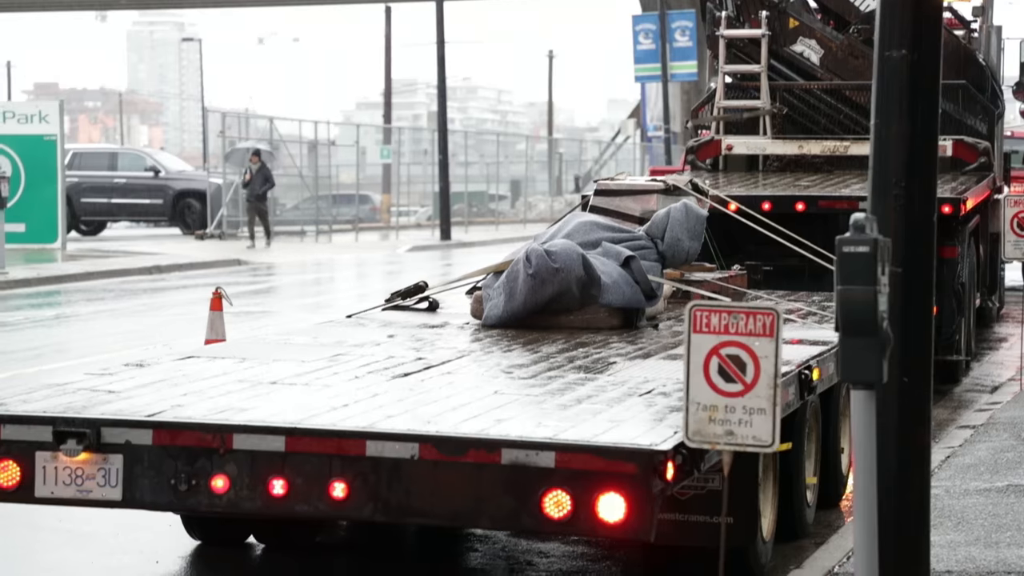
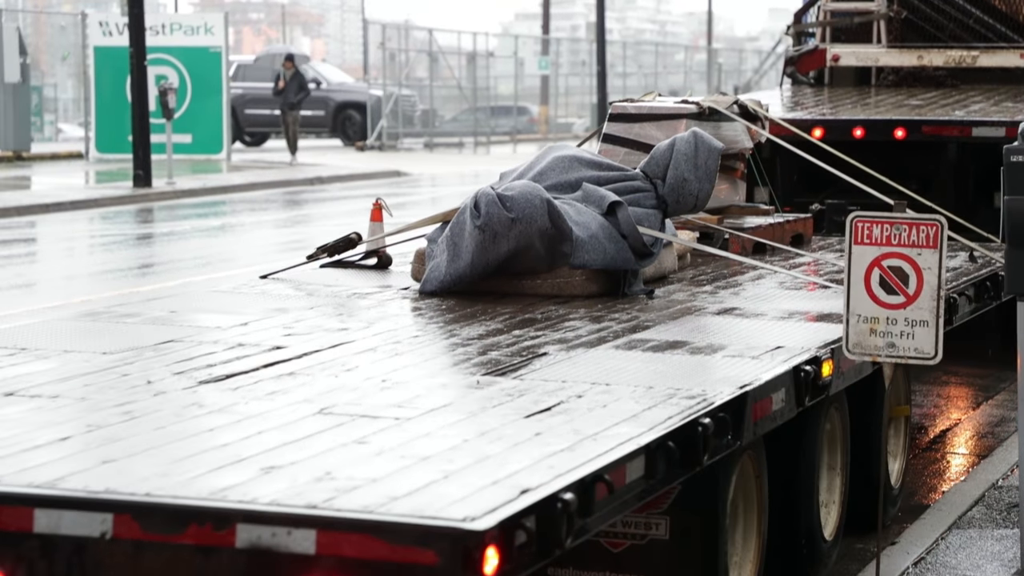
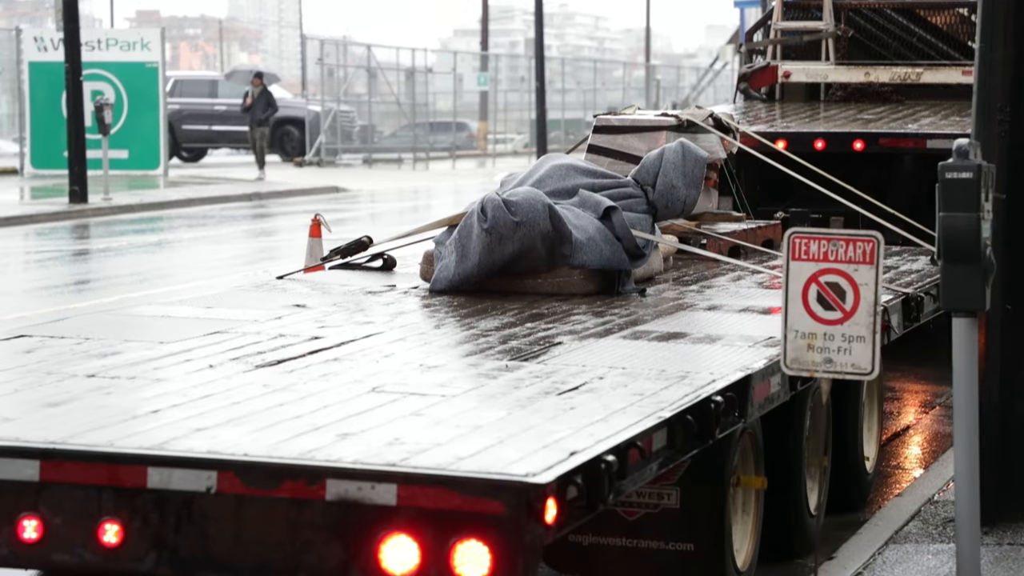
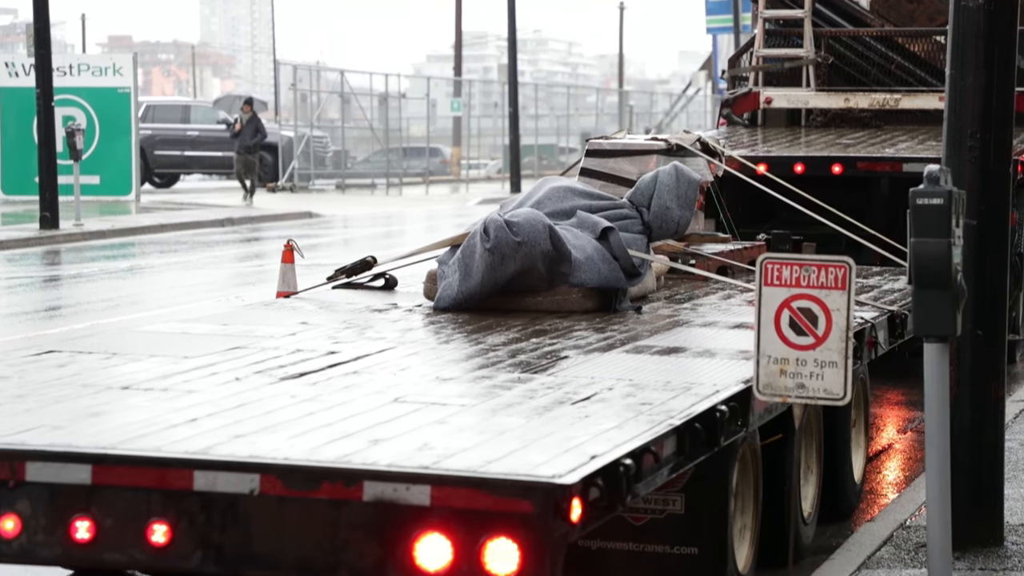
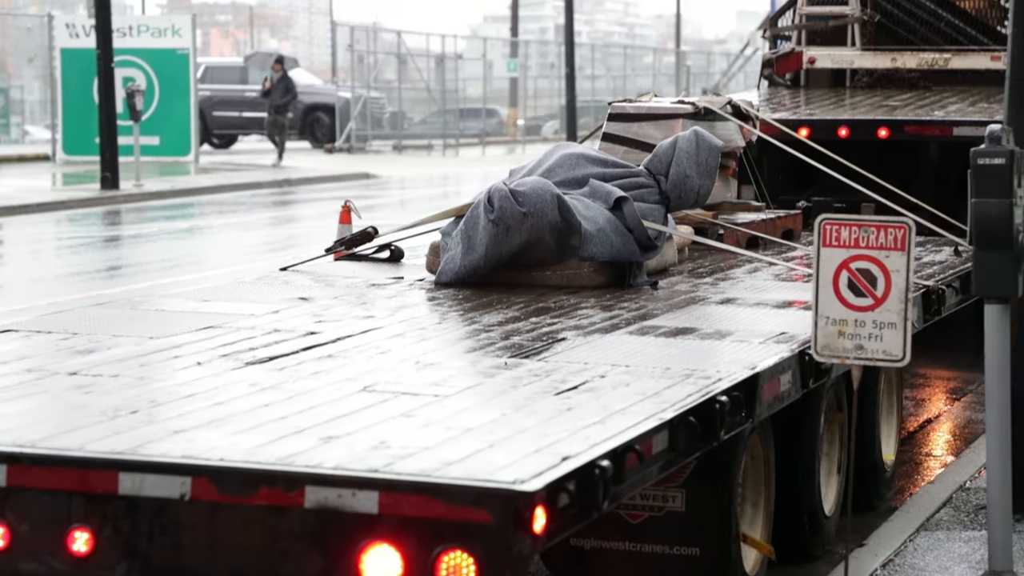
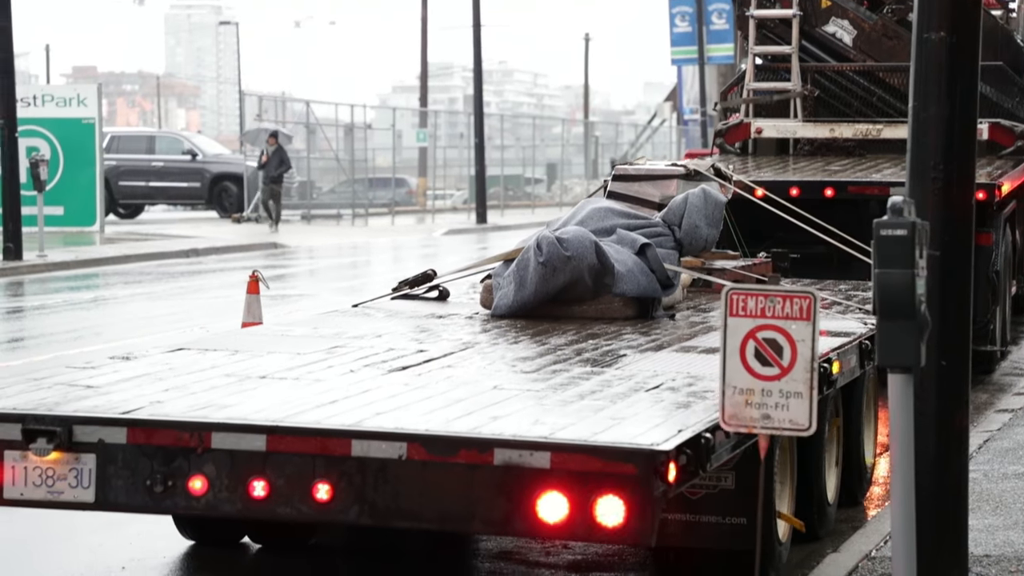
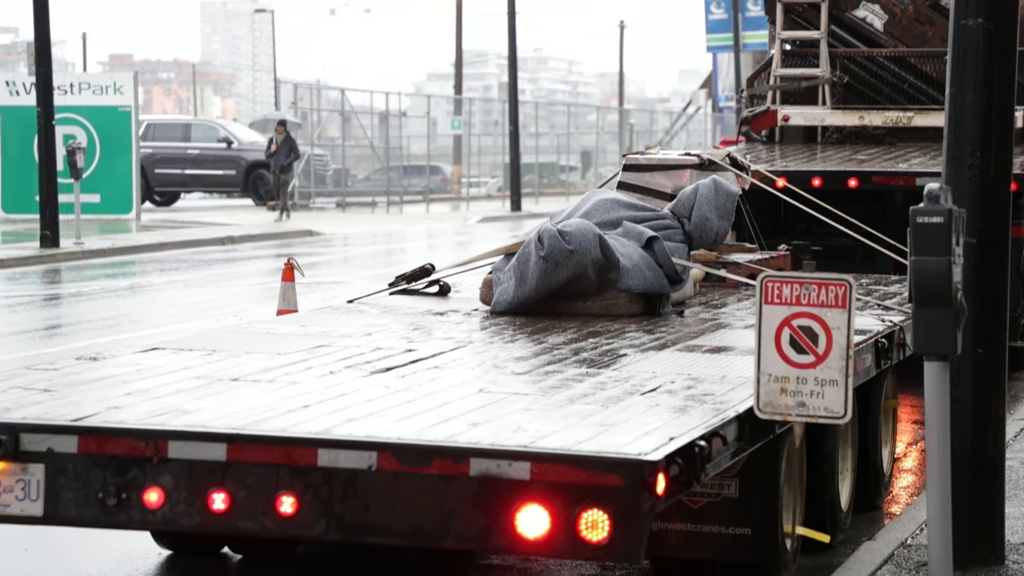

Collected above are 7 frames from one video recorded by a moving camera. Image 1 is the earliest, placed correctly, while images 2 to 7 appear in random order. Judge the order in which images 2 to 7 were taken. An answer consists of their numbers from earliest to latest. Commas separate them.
6, 7, 4, 3, 5, 2
